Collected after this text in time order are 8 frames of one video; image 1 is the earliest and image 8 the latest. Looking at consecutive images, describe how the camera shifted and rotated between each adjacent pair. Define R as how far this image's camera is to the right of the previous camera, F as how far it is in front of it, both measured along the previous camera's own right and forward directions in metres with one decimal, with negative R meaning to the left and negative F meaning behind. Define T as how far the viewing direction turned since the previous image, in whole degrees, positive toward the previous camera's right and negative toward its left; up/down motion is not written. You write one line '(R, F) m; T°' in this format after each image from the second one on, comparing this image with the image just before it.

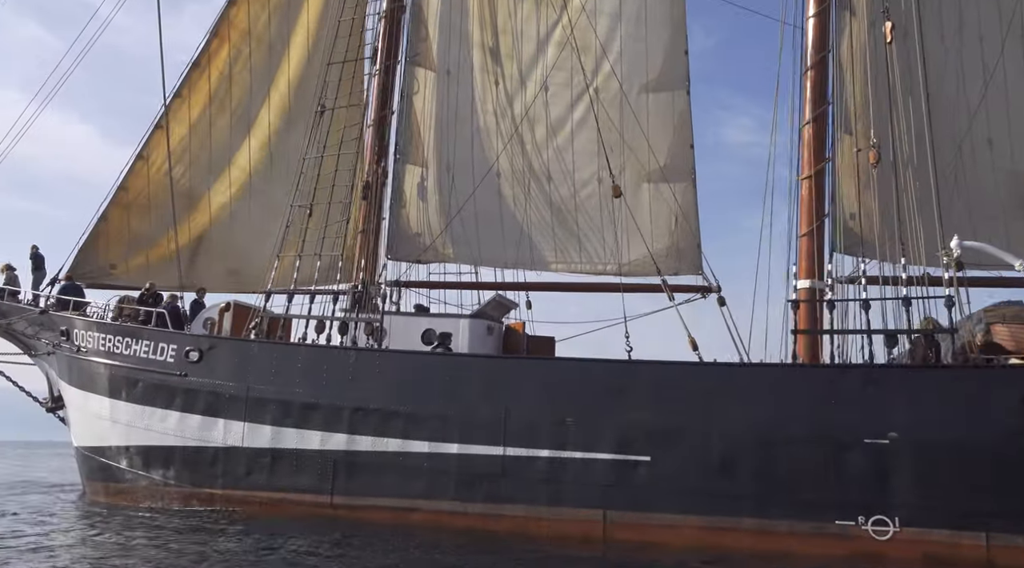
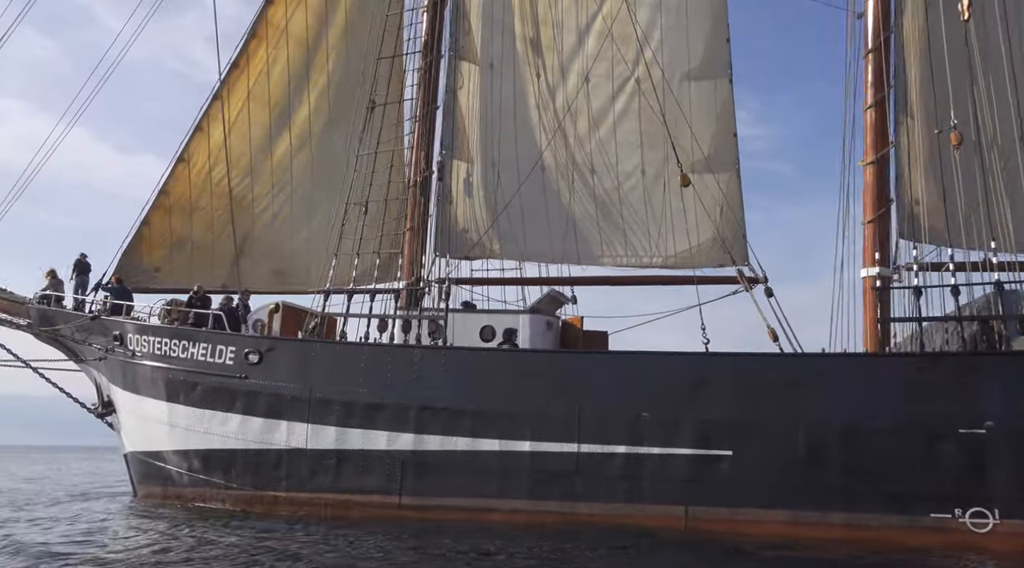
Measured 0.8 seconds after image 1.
(-0.7, +0.1) m; -1°
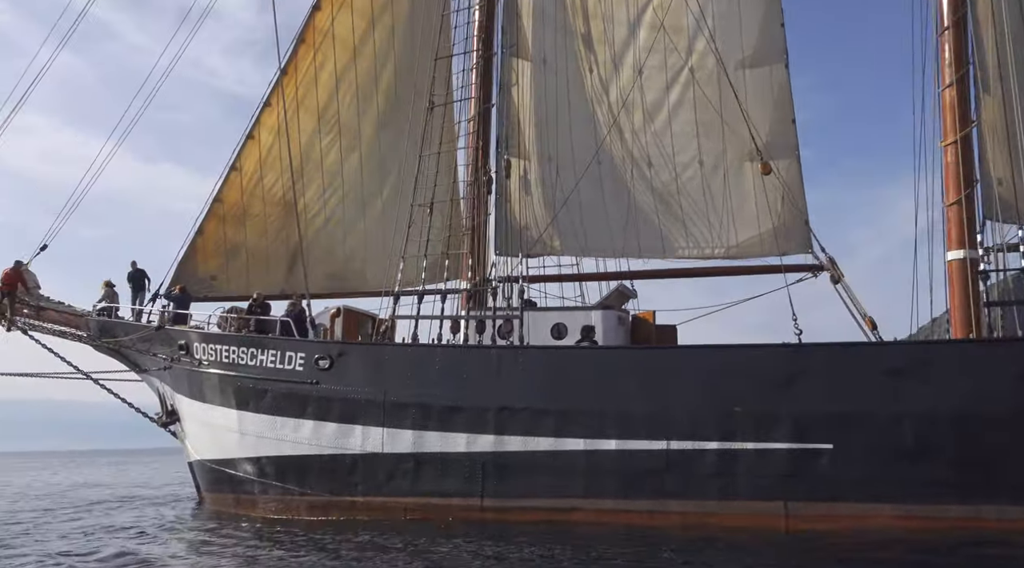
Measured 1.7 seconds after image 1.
(-0.7, +0.2) m; -2°
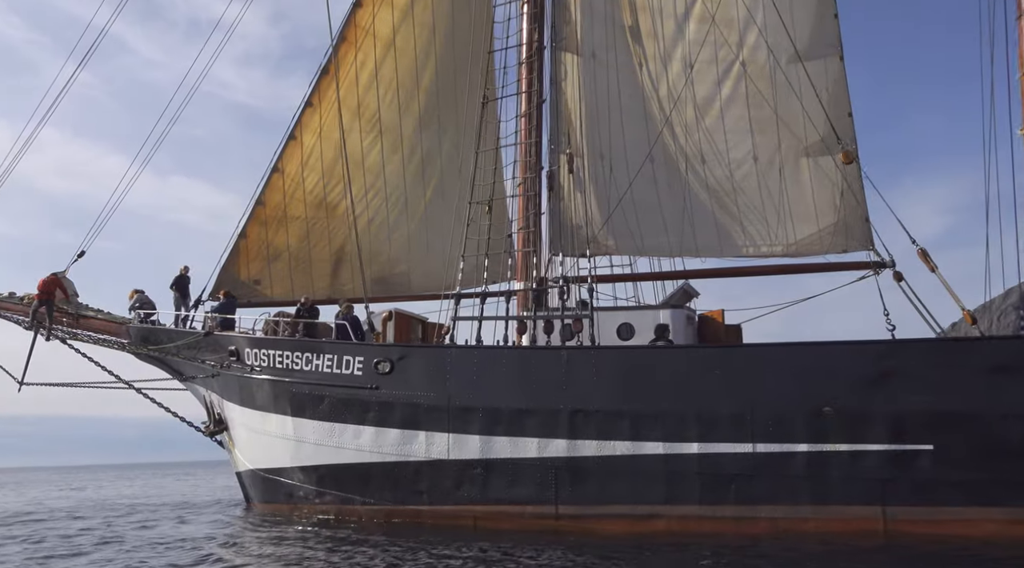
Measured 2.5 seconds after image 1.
(-0.7, +0.4) m; -1°
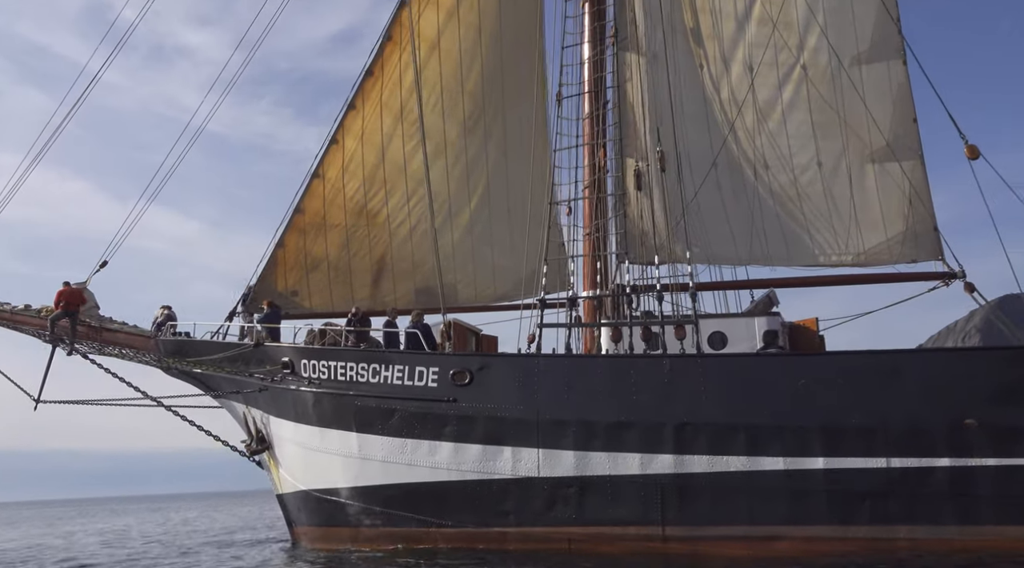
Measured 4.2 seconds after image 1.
(-1.4, +0.7) m; +1°
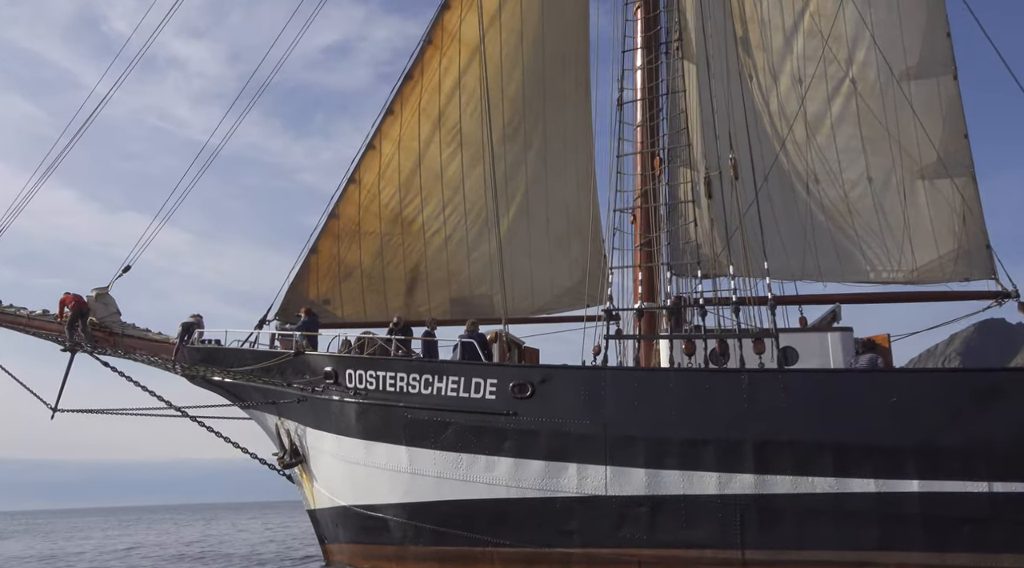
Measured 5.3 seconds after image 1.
(-0.9, +0.4) m; +1°
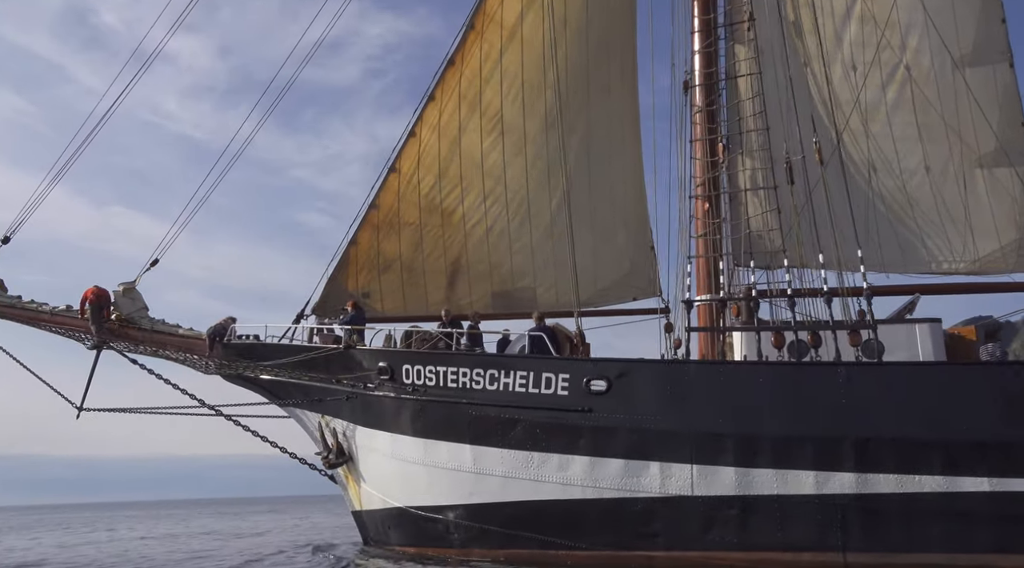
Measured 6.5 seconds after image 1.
(-1.0, +0.5) m; 0°
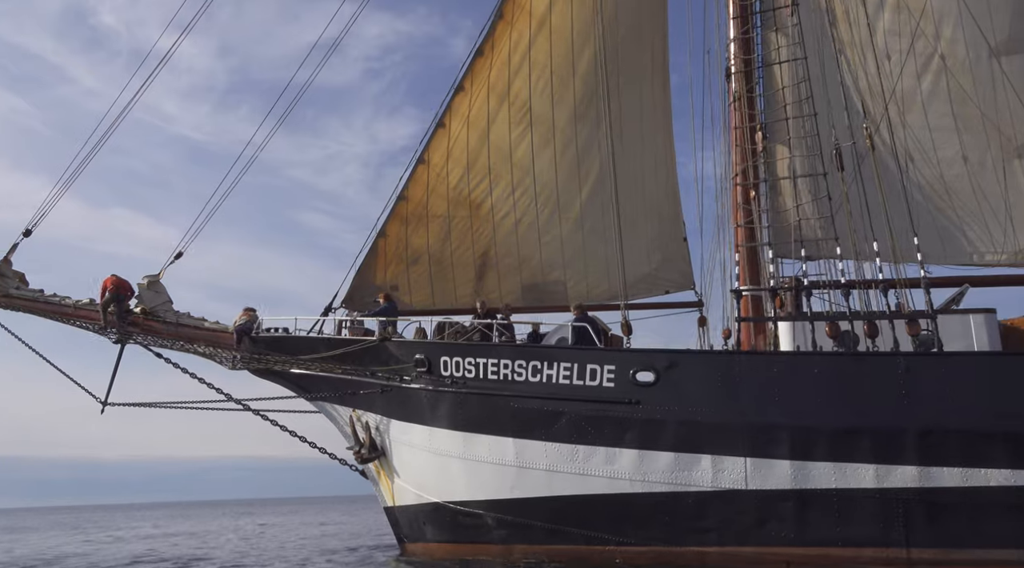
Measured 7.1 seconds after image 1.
(-0.5, +0.2) m; 0°
